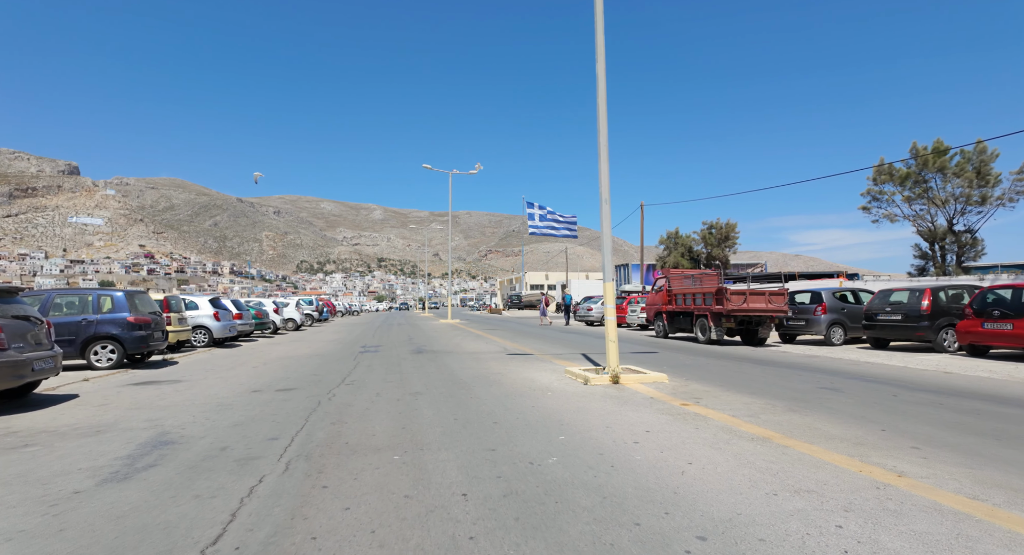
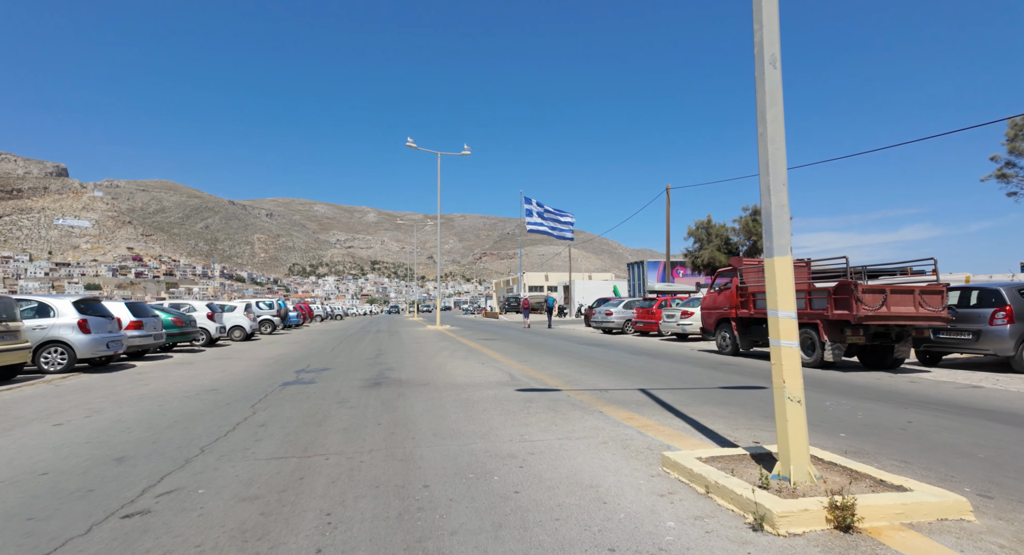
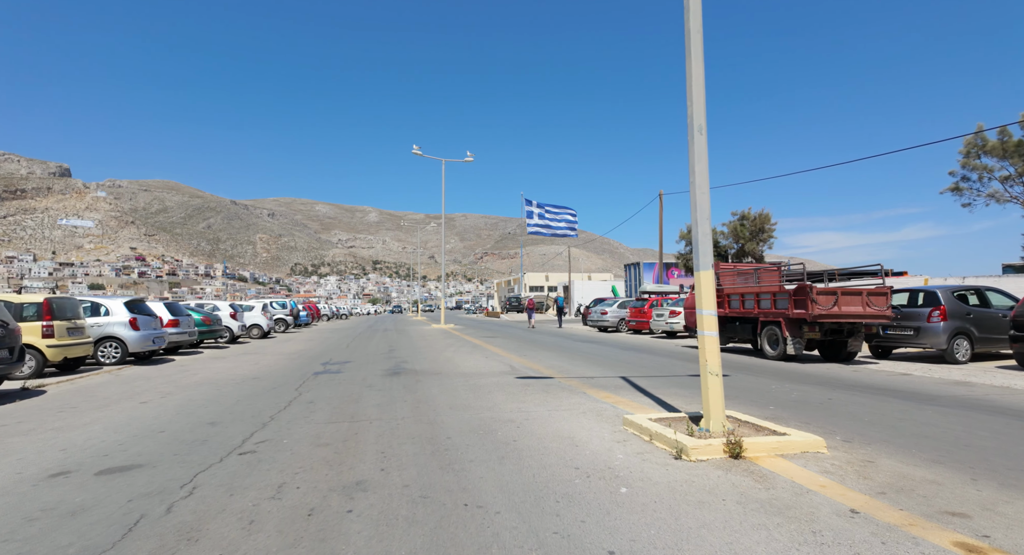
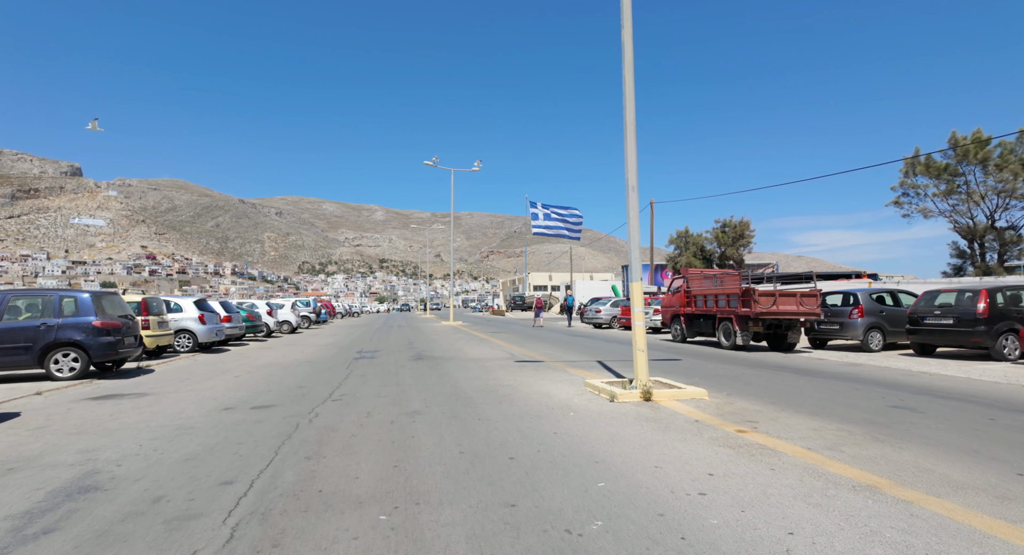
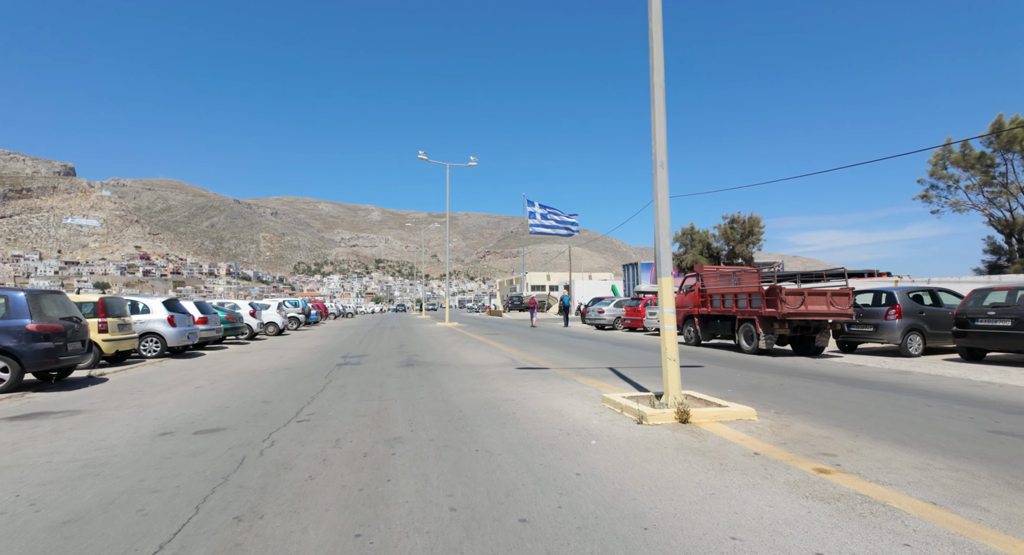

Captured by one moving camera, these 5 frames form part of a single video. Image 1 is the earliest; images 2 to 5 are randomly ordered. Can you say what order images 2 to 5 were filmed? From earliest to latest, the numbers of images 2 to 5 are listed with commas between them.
4, 5, 3, 2
